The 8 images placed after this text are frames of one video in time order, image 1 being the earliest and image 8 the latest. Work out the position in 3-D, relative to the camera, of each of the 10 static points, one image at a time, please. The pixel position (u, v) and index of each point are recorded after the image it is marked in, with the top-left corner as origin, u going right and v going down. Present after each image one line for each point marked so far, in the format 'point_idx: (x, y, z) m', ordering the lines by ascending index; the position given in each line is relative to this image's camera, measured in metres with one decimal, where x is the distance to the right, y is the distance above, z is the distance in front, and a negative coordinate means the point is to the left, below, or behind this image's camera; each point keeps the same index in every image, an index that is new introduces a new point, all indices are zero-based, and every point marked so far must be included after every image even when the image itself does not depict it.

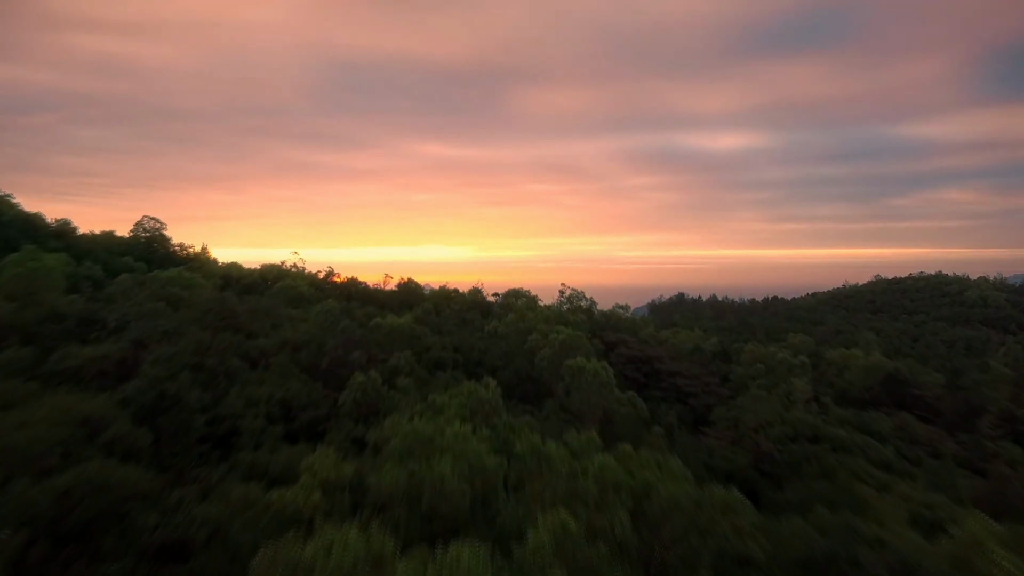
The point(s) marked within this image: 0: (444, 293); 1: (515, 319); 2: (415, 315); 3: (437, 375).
0: (-1.7, -0.2, +12.9) m
1: (+0.1, -0.7, +10.4) m
2: (-2.0, -0.5, +10.3) m
3: (-1.2, -1.4, +8.0) m
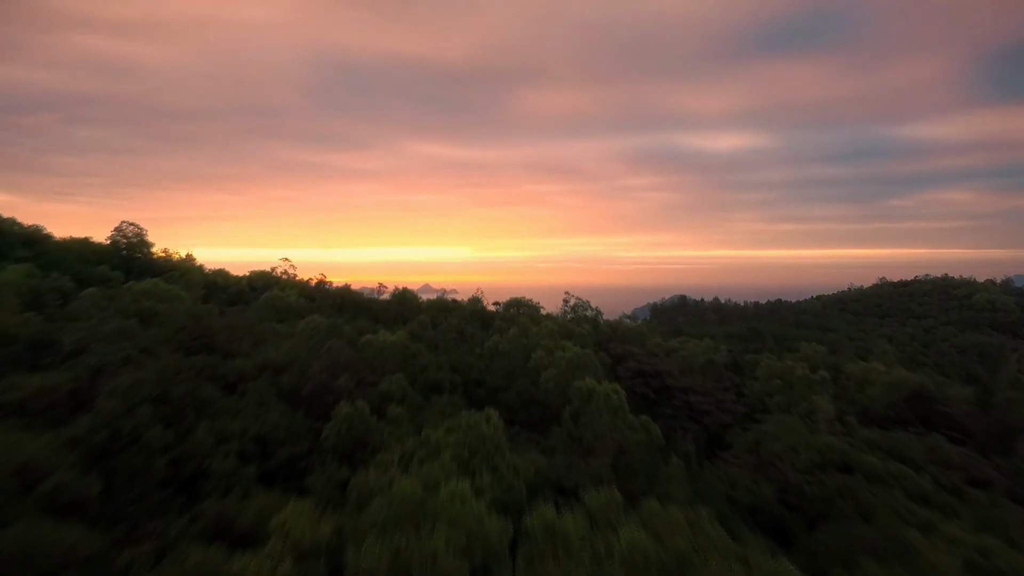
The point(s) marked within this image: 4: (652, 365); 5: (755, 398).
0: (-1.7, -0.4, +12.2) m
1: (+0.1, -0.9, +9.7) m
2: (-2.0, -0.8, +9.6) m
3: (-1.1, -1.6, +7.3) m
4: (+3.3, -1.9, +12.1) m
5: (+5.5, -2.5, +11.5) m
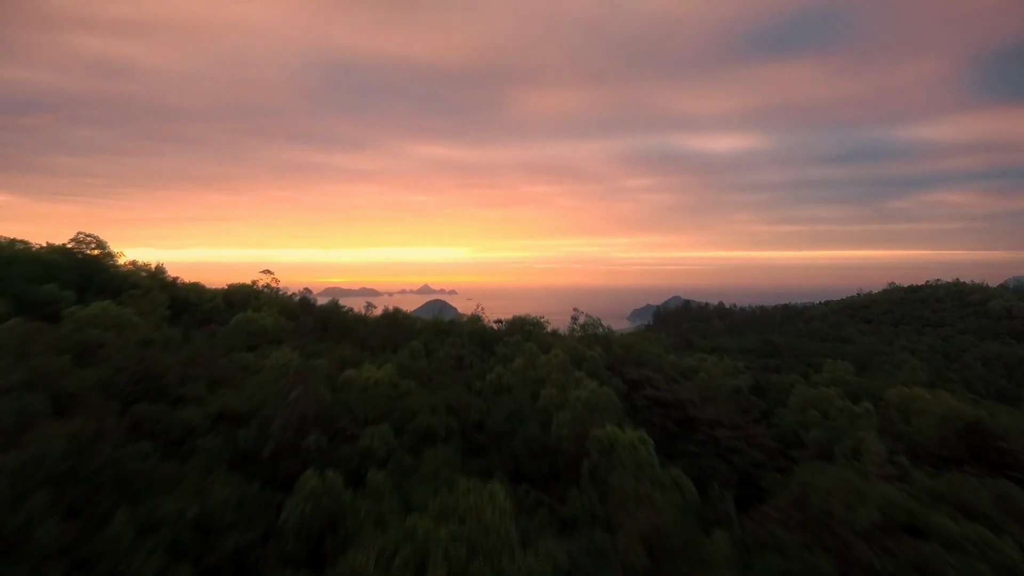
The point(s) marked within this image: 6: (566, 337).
0: (-1.6, -0.8, +10.9) m
1: (+0.2, -1.3, +8.5) m
2: (-1.9, -1.2, +8.3) m
3: (-1.0, -2.0, +6.0) m
4: (+3.4, -2.3, +10.9) m
5: (+5.5, -2.9, +10.3) m
6: (+1.2, -1.1, +11.8) m
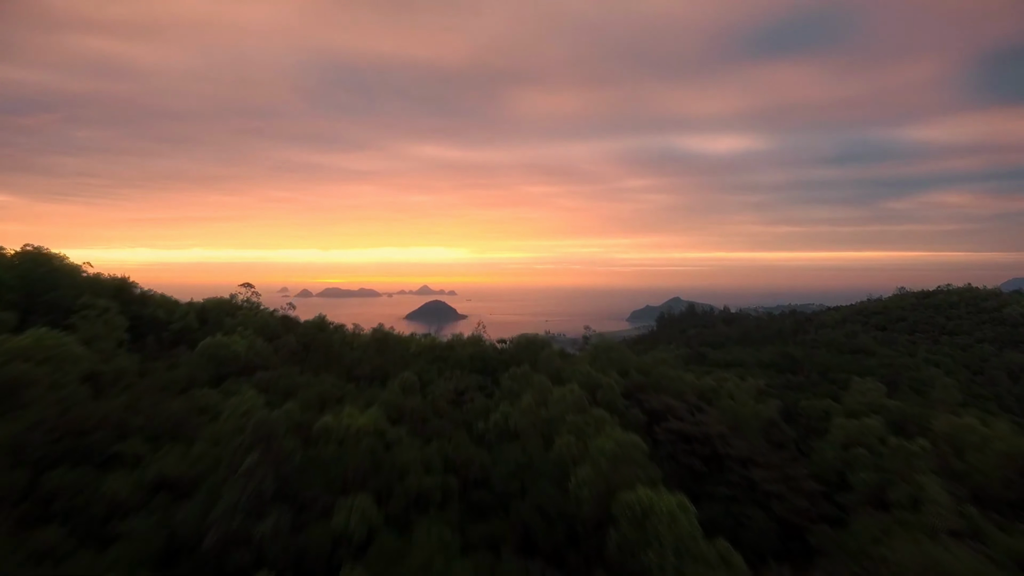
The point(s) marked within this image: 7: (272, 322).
0: (-1.5, -1.1, +9.7) m
1: (+0.3, -1.6, +7.3) m
2: (-1.8, -1.5, +7.1) m
3: (-0.9, -2.4, +4.8) m
4: (+3.5, -2.6, +9.7) m
5: (+5.6, -3.2, +9.1) m
6: (+1.3, -1.5, +10.6) m
7: (-5.1, -0.8, +10.9) m
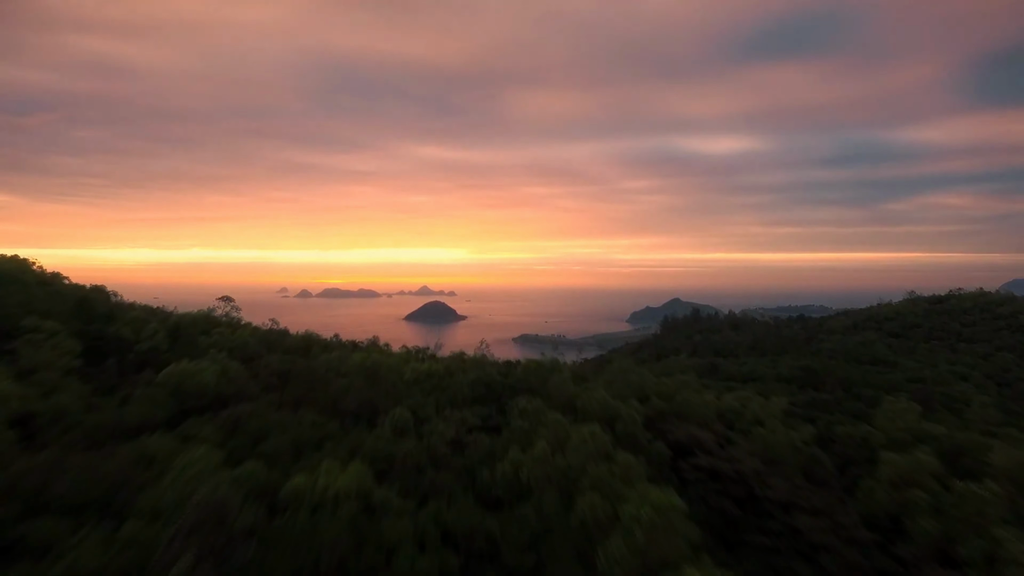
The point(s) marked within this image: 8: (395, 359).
0: (-1.4, -1.4, +8.6) m
1: (+0.4, -1.9, +6.2) m
2: (-1.6, -1.8, +6.0) m
3: (-0.8, -2.6, +3.7) m
4: (+3.6, -2.9, +8.6) m
5: (+5.8, -3.5, +8.0) m
6: (+1.5, -1.8, +9.5) m
7: (-5.0, -1.1, +9.8) m
8: (-2.2, -1.3, +9.4) m
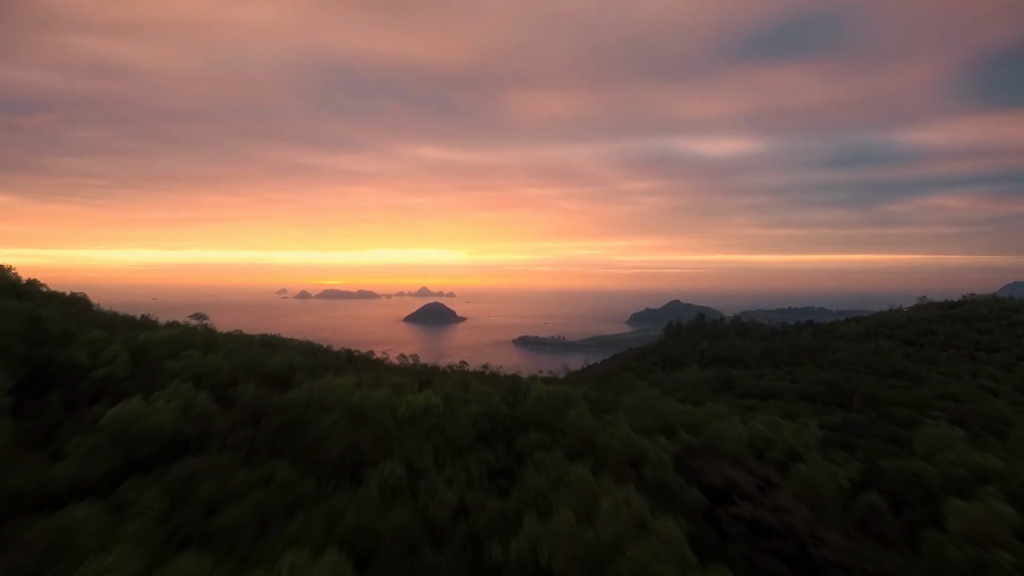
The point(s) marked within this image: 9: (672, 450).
0: (-1.2, -1.7, +7.5) m
1: (+0.6, -2.2, +5.0) m
2: (-1.5, -2.1, +4.8) m
3: (-0.6, -2.9, +2.6) m
4: (+3.8, -3.2, +7.4) m
5: (+5.9, -3.8, +6.8) m
6: (+1.6, -2.1, +8.3) m
7: (-4.8, -1.4, +8.6) m
8: (-2.0, -1.6, +8.3) m
9: (+2.5, -2.6, +8.1) m
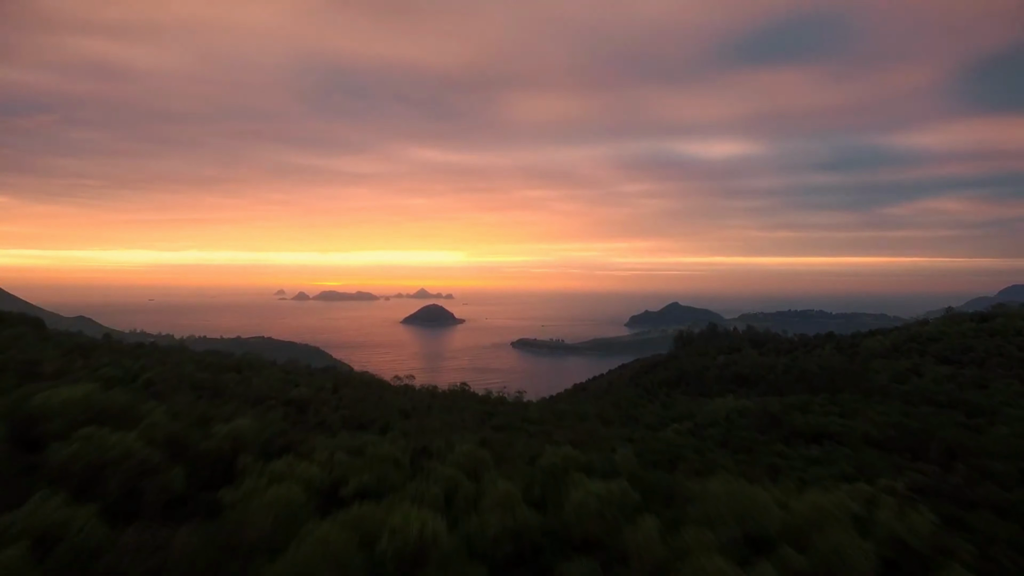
0: (-0.9, -2.4, +4.9) m
1: (+1.0, -2.9, +2.5) m
2: (-1.1, -2.7, +2.3) m
3: (-0.3, -3.6, 0.0) m
4: (+4.2, -3.9, +4.9) m
5: (+6.3, -4.5, +4.3) m
6: (+2.0, -2.8, +5.8) m
7: (-4.5, -2.0, +6.0) m
8: (-1.6, -2.3, +5.7) m
9: (+2.9, -3.2, +5.5) m
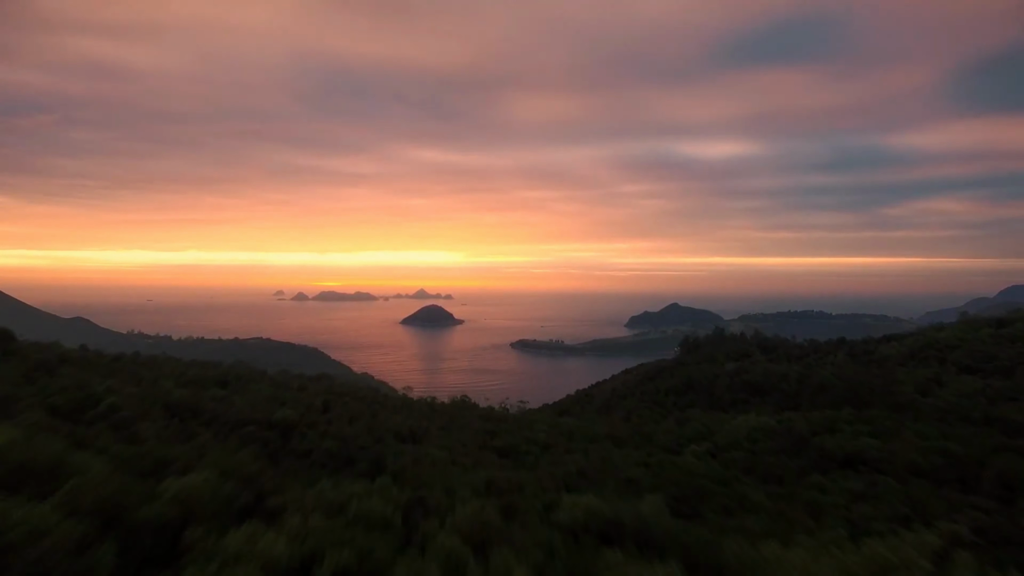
0: (-0.7, -2.7, +3.6) m
1: (+1.1, -3.2, +1.1) m
2: (-0.9, -3.0, +1.0) m
3: (-0.1, -3.9, -1.3) m
4: (+4.3, -4.2, +3.6) m
5: (+6.5, -4.8, +3.0) m
6: (+2.2, -3.1, +4.4) m
7: (-4.3, -2.3, +4.7) m
8: (-1.5, -2.6, +4.4) m
9: (+3.0, -3.5, +4.2) m
